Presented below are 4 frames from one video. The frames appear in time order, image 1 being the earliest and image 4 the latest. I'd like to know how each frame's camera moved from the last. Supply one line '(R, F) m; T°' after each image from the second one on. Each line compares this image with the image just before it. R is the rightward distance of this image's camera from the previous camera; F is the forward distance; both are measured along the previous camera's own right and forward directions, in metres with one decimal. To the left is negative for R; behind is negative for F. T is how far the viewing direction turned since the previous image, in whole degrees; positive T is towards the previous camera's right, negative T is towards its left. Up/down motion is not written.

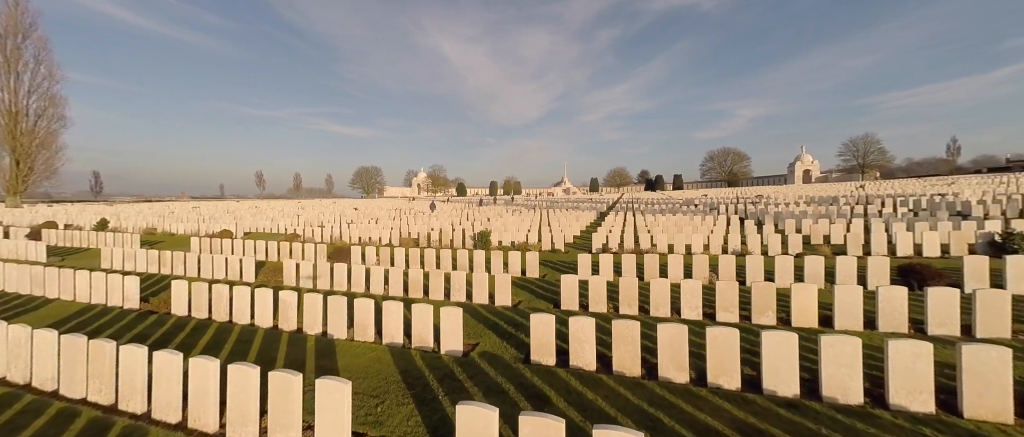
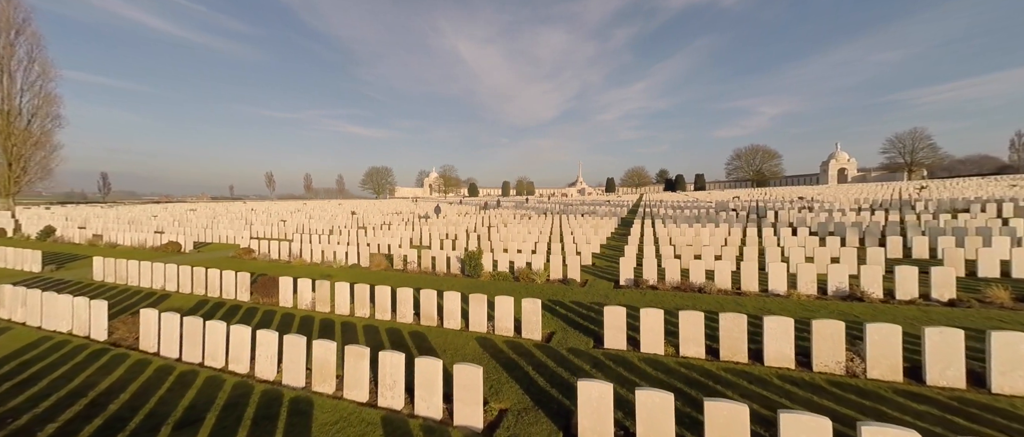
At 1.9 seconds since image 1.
(+0.3, +2.7) m; -2°
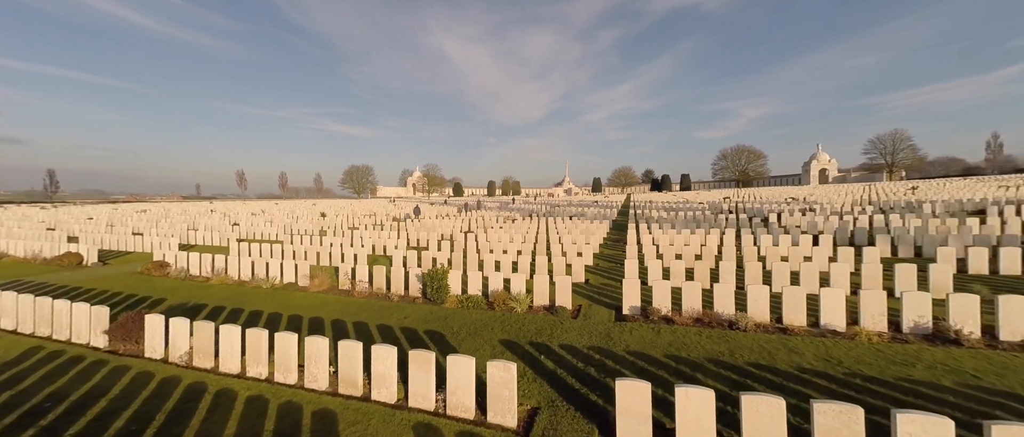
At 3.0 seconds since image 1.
(+0.2, +1.7) m; +2°
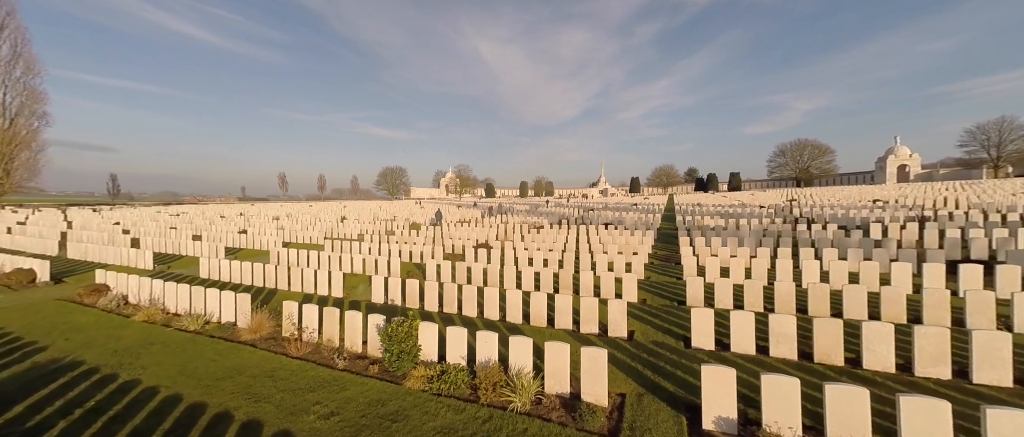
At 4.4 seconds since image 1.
(+0.4, +2.4) m; -6°
